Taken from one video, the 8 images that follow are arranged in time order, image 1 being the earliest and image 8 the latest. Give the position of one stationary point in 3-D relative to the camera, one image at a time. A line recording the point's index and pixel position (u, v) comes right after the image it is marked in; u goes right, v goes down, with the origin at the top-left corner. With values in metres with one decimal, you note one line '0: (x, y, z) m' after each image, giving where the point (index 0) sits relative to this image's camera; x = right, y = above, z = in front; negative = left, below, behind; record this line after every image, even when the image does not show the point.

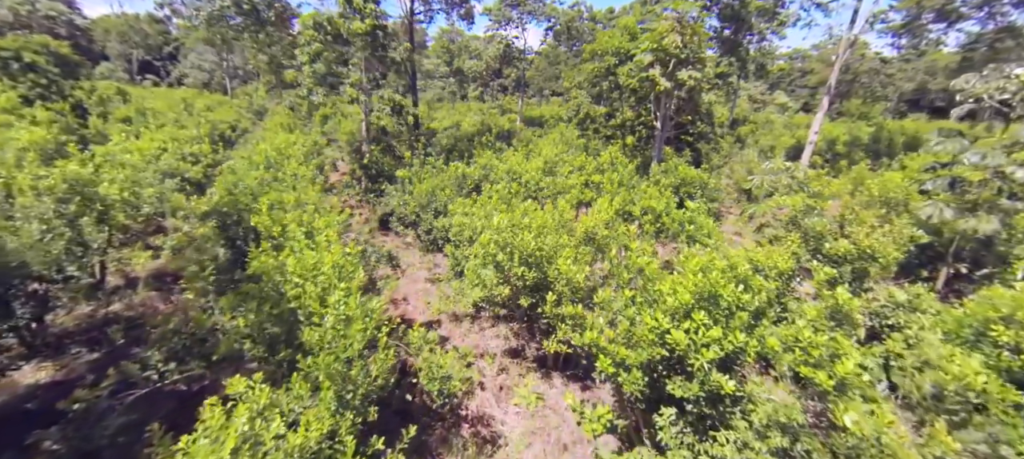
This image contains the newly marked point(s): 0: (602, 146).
0: (+2.9, +2.7, +13.5) m
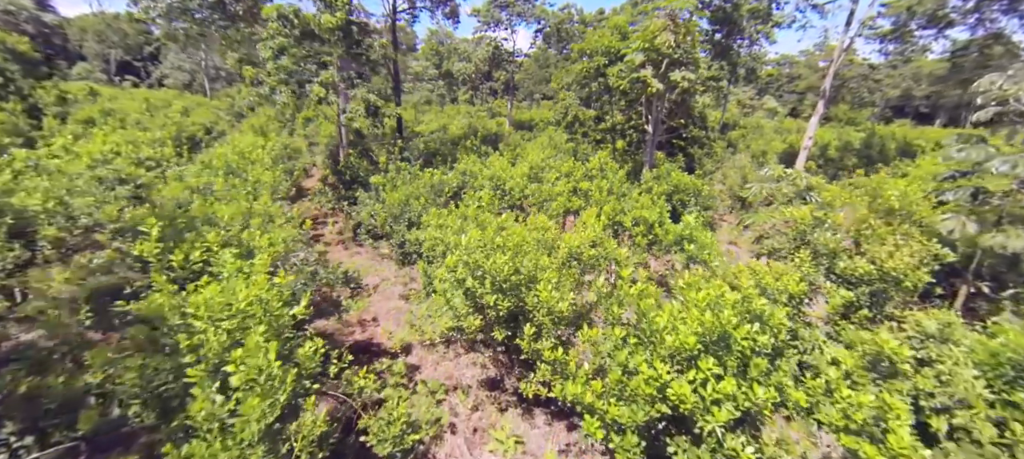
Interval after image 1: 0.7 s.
0: (+2.4, +2.4, +12.9) m
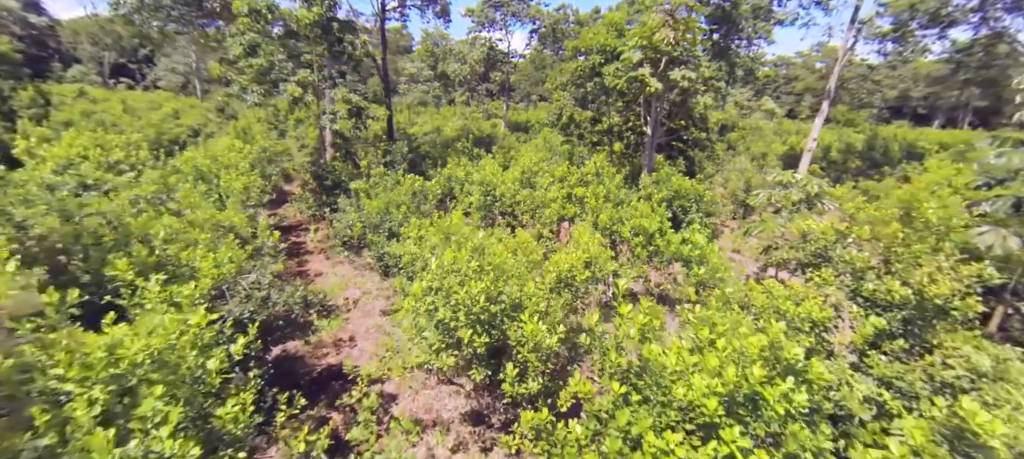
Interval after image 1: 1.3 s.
0: (+2.2, +2.2, +12.4) m
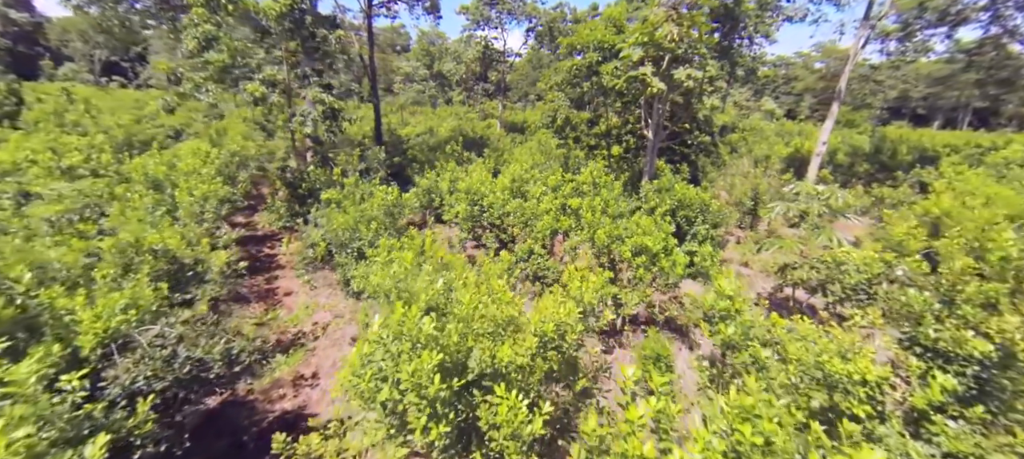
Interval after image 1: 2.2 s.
0: (+2.0, +2.0, +11.6) m
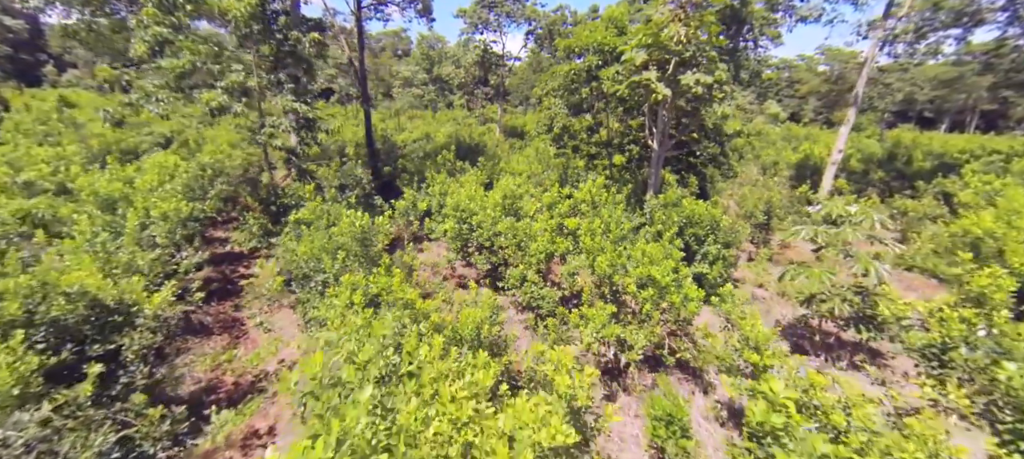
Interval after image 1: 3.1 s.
0: (+1.8, +1.6, +10.8) m
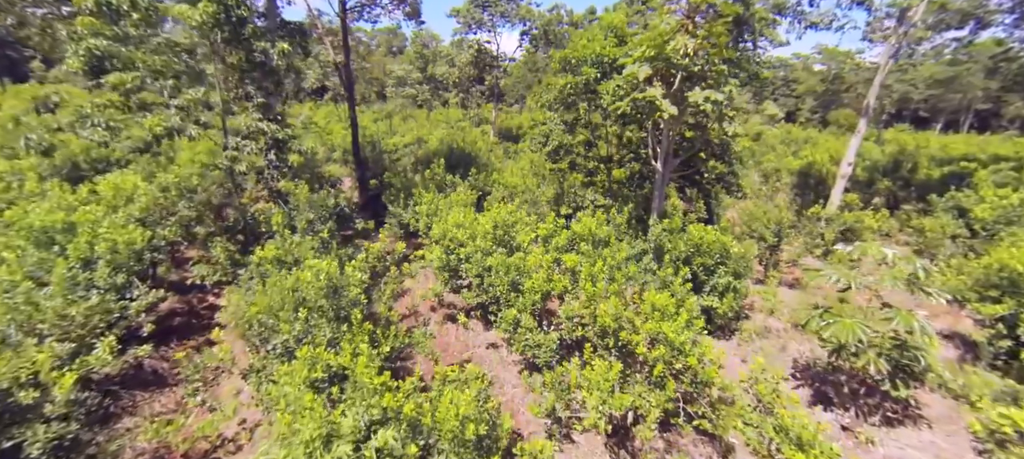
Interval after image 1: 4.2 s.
0: (+1.7, +1.0, +10.1) m
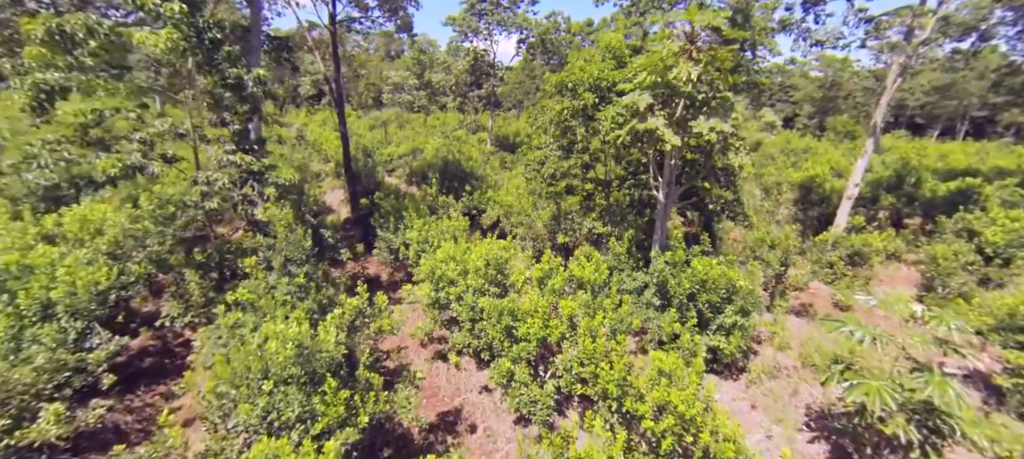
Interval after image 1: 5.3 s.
0: (+1.6, +0.4, +9.7) m
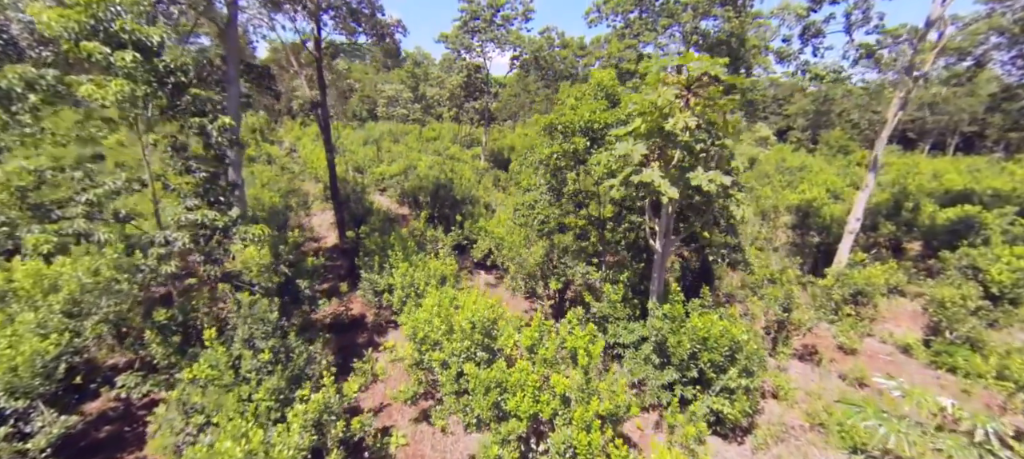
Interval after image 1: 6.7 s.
0: (+1.4, -0.5, +9.2) m
